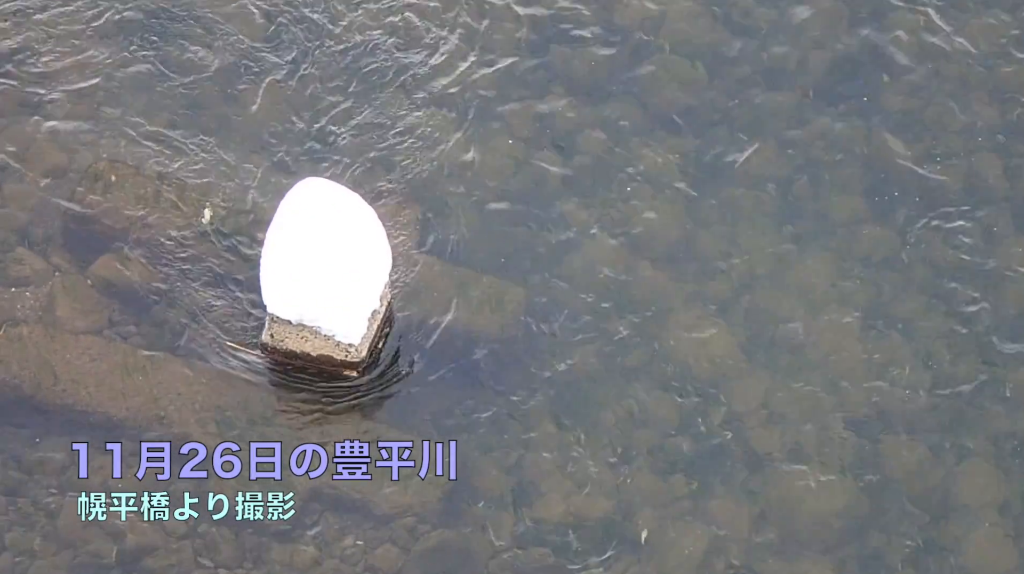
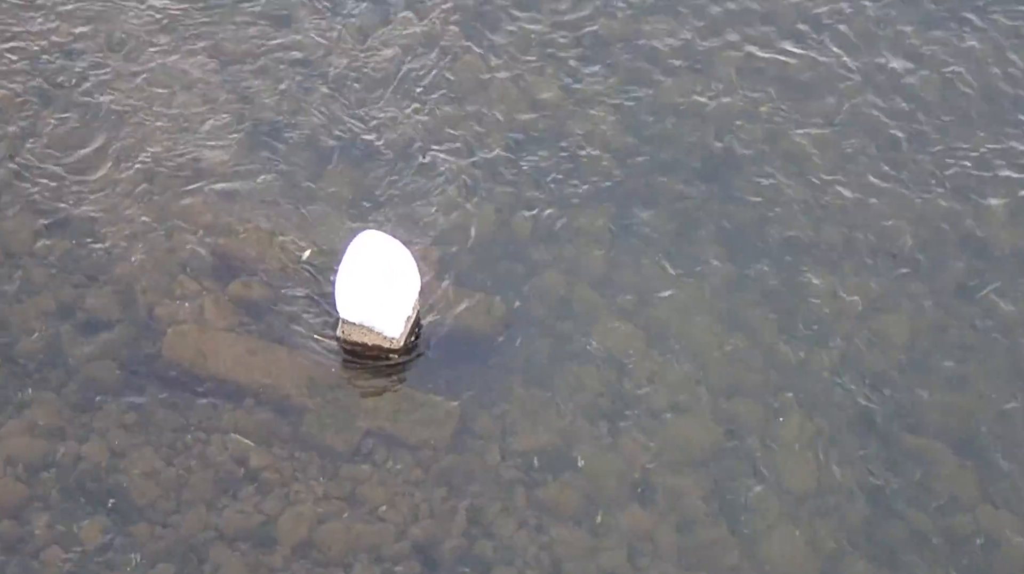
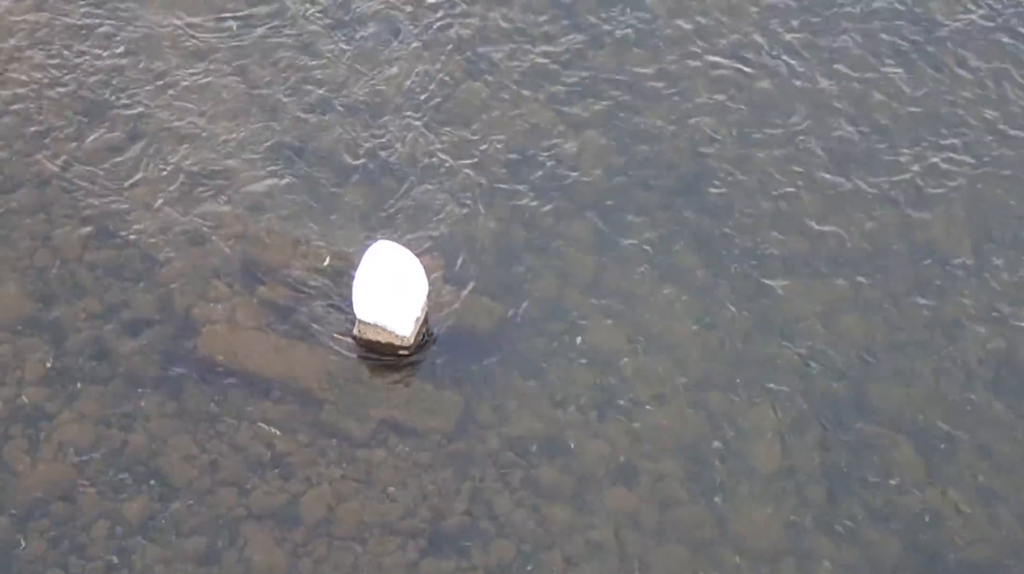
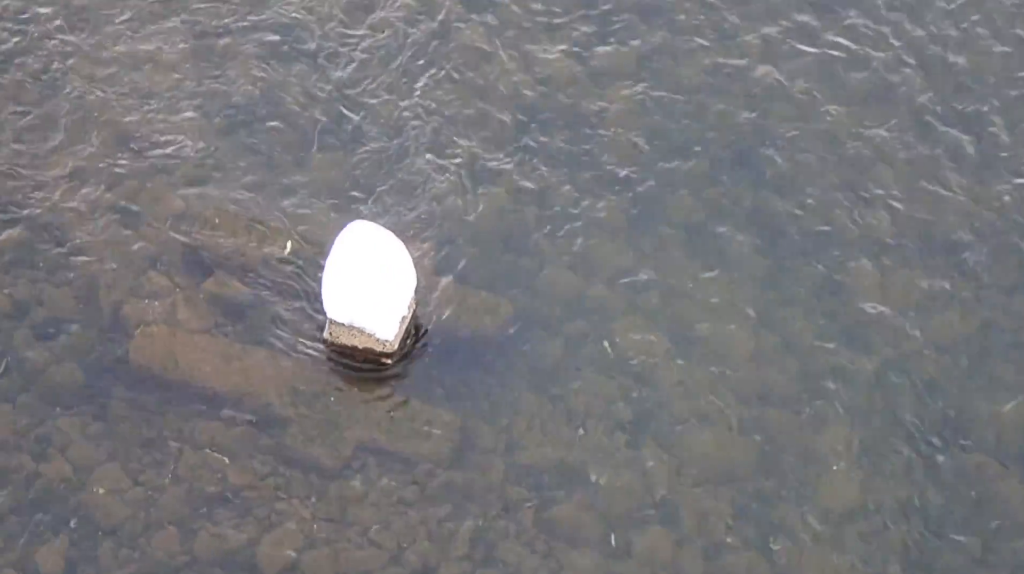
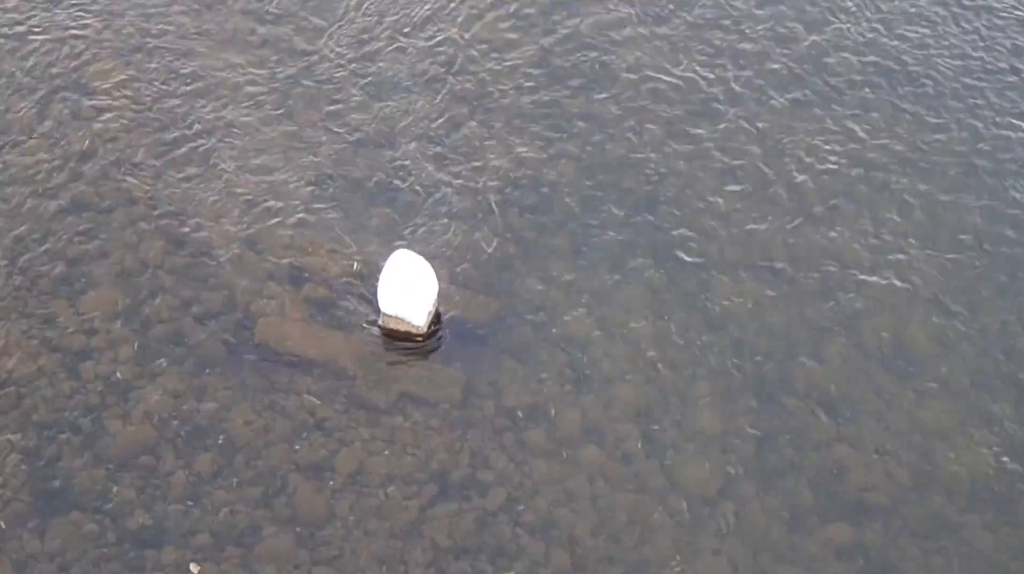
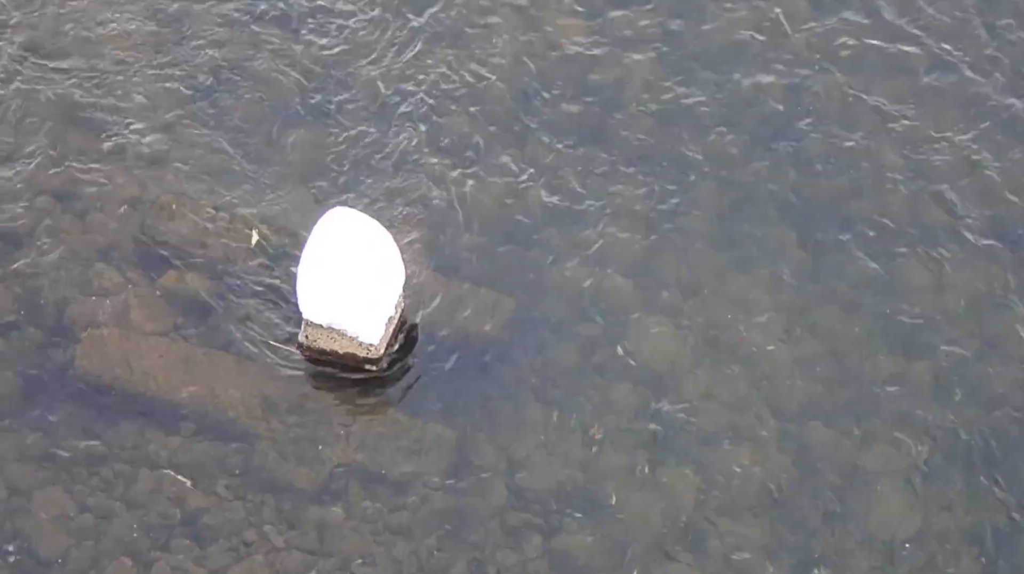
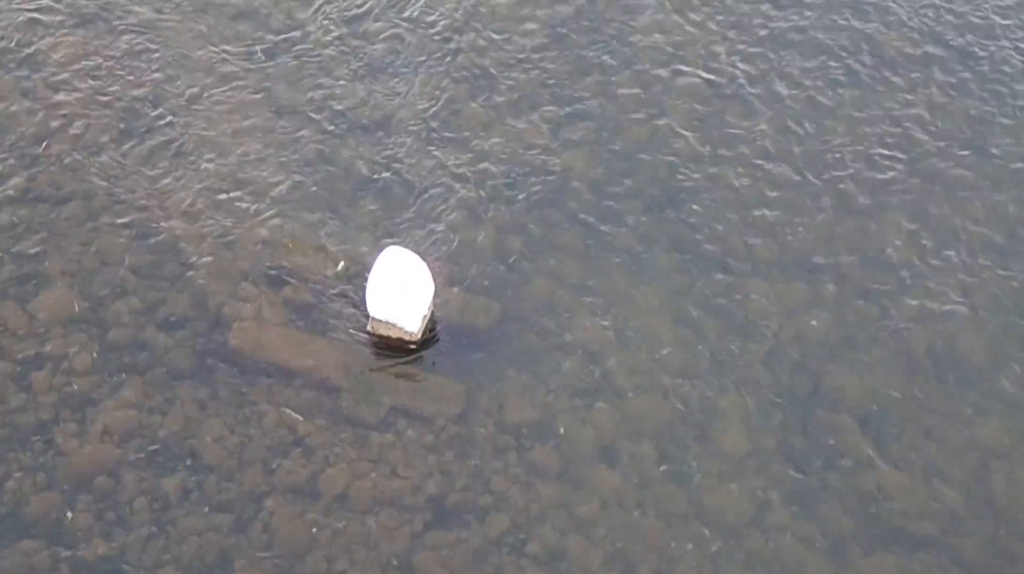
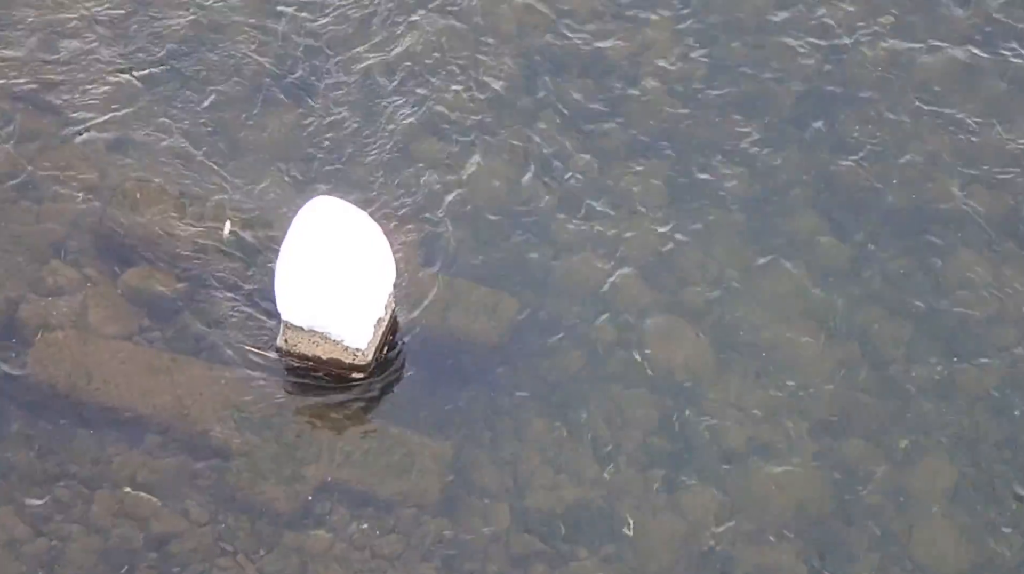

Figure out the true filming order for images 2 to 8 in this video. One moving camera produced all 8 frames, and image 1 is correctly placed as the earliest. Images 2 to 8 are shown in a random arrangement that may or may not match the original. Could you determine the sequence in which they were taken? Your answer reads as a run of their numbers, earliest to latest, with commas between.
8, 6, 4, 2, 3, 7, 5
